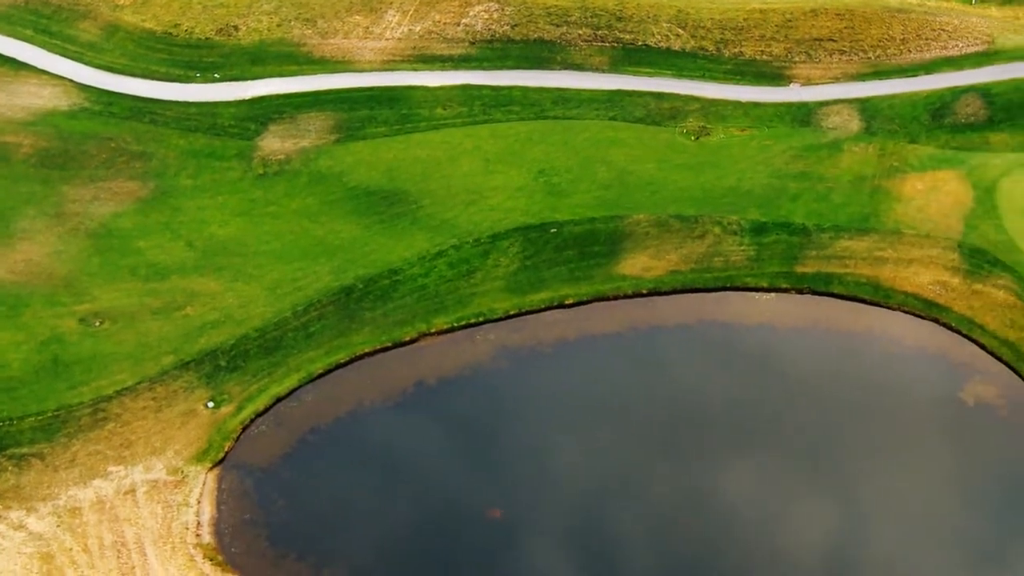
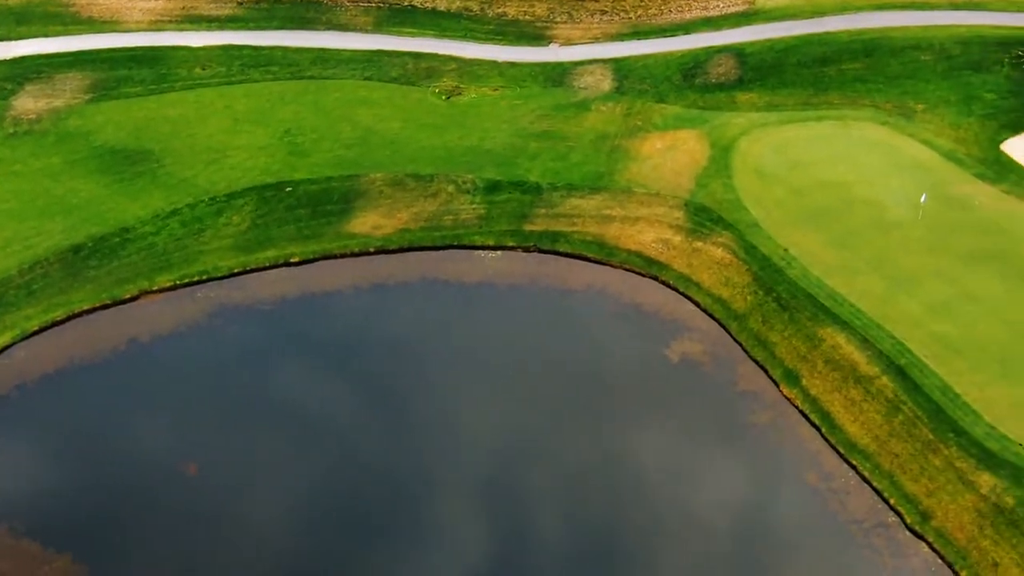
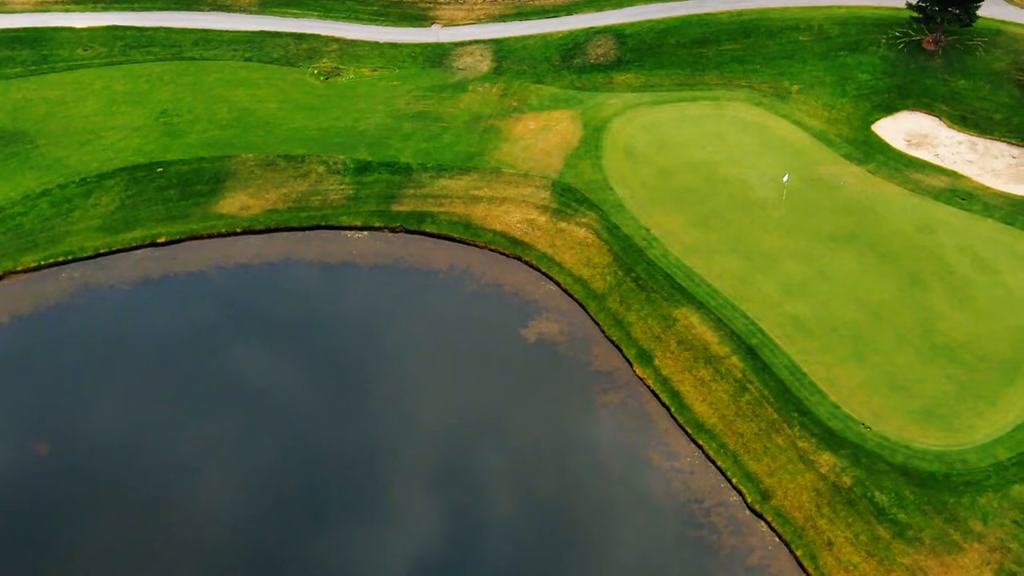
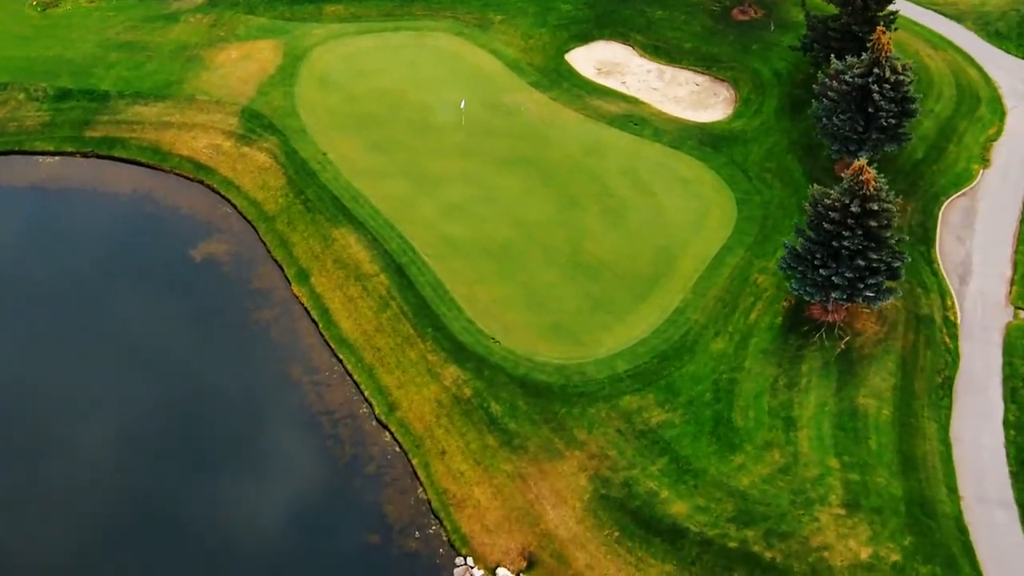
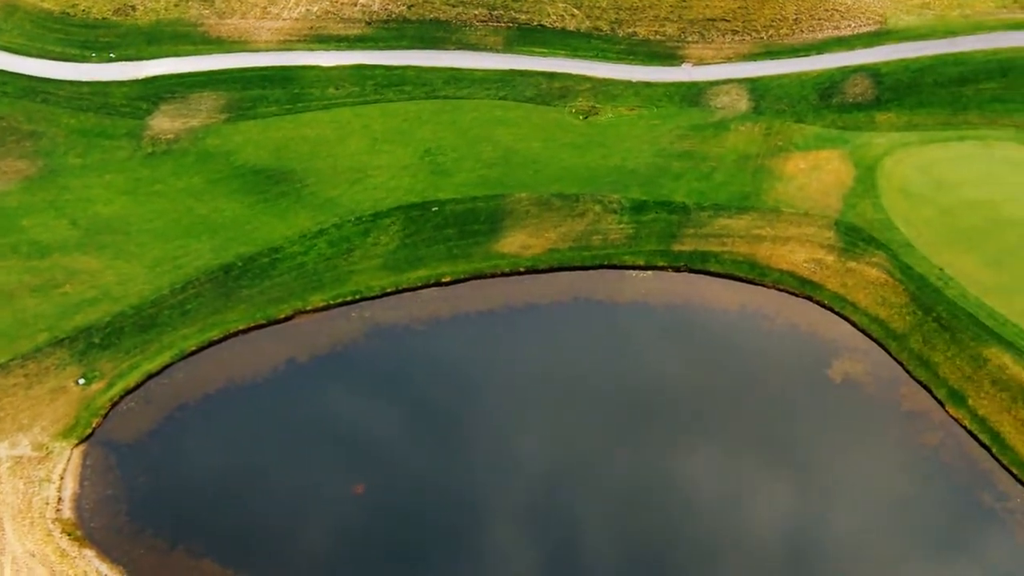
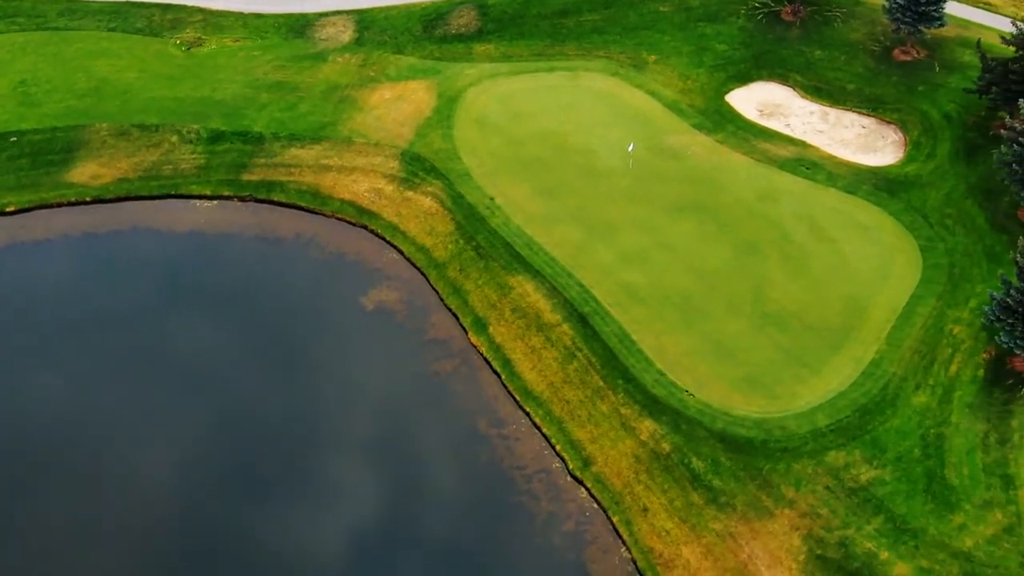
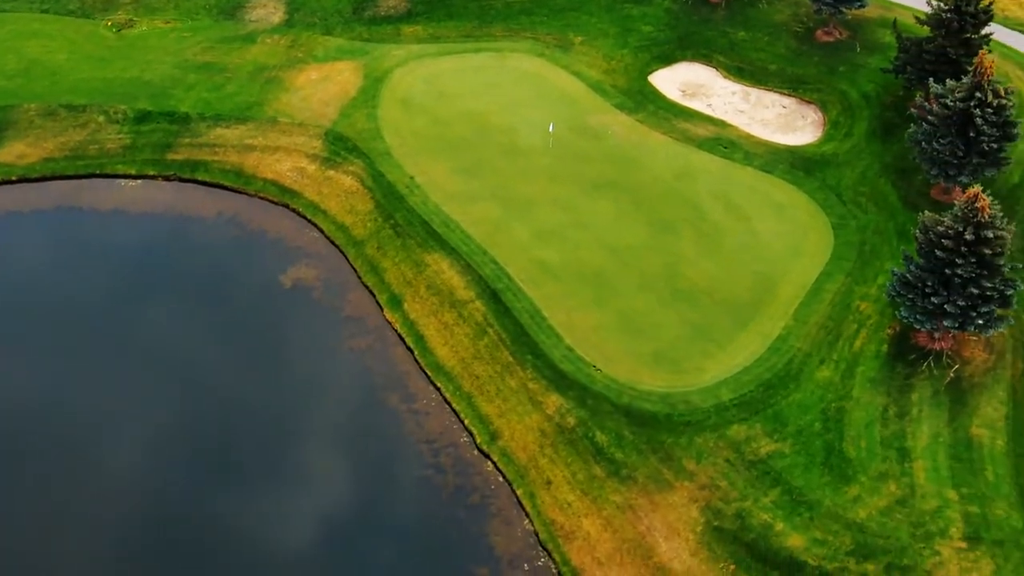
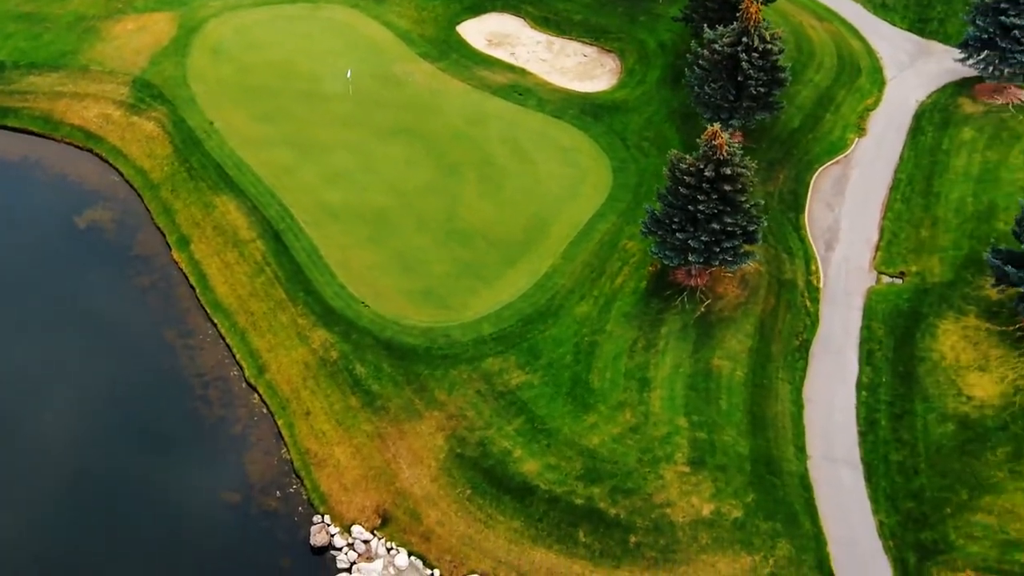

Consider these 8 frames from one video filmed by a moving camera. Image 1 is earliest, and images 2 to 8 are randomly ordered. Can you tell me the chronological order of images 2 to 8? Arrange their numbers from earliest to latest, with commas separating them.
5, 2, 3, 6, 7, 4, 8
